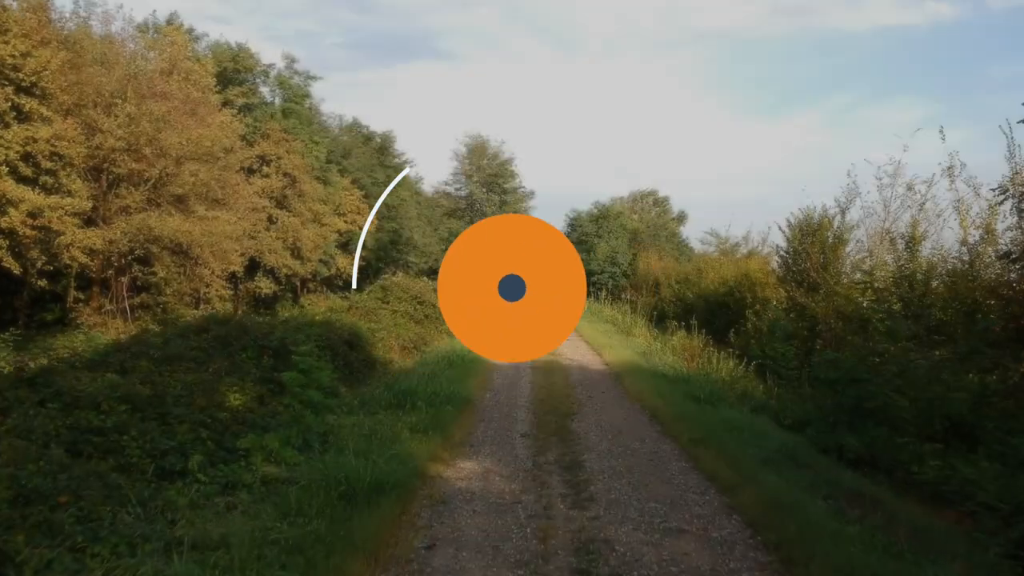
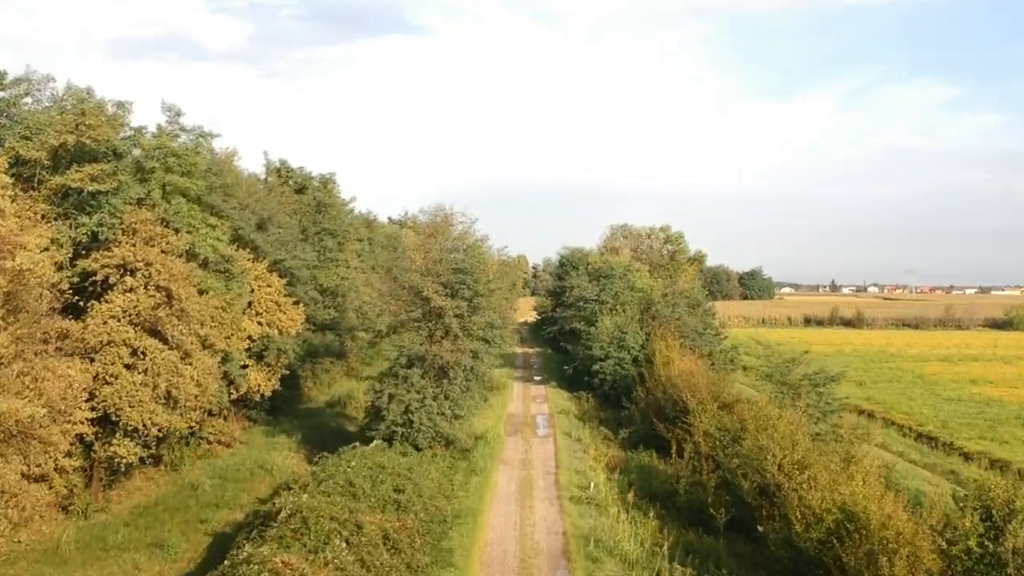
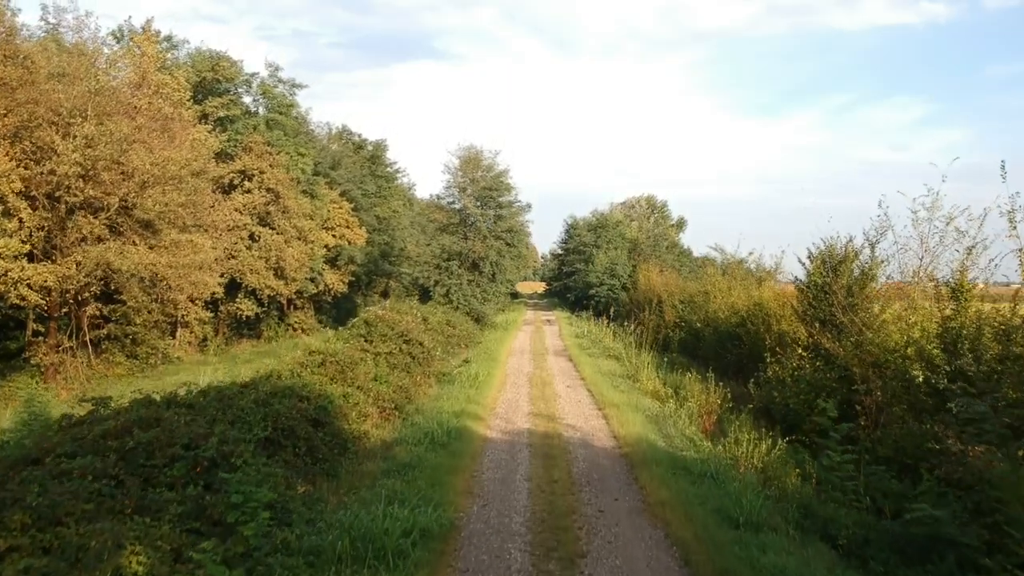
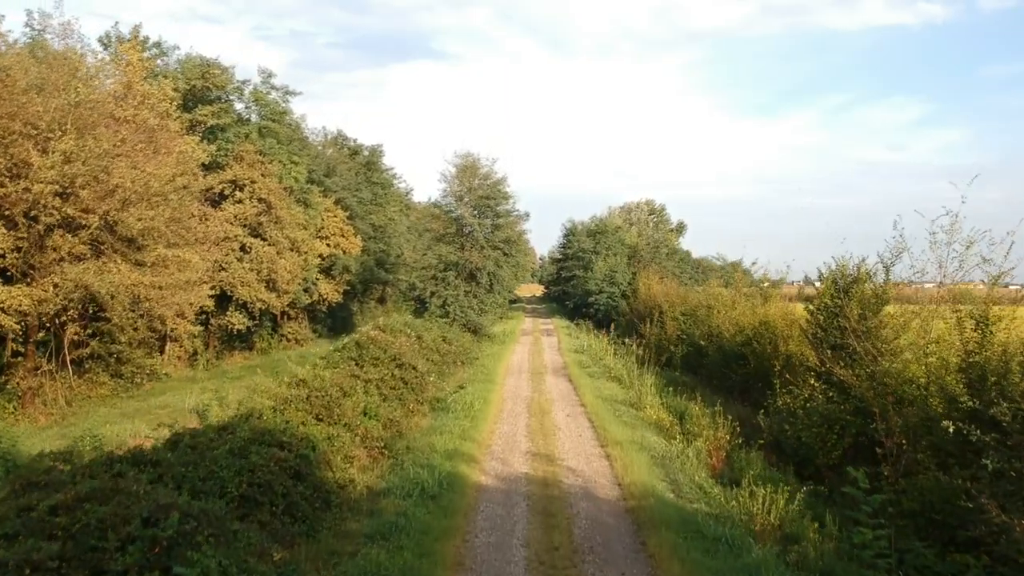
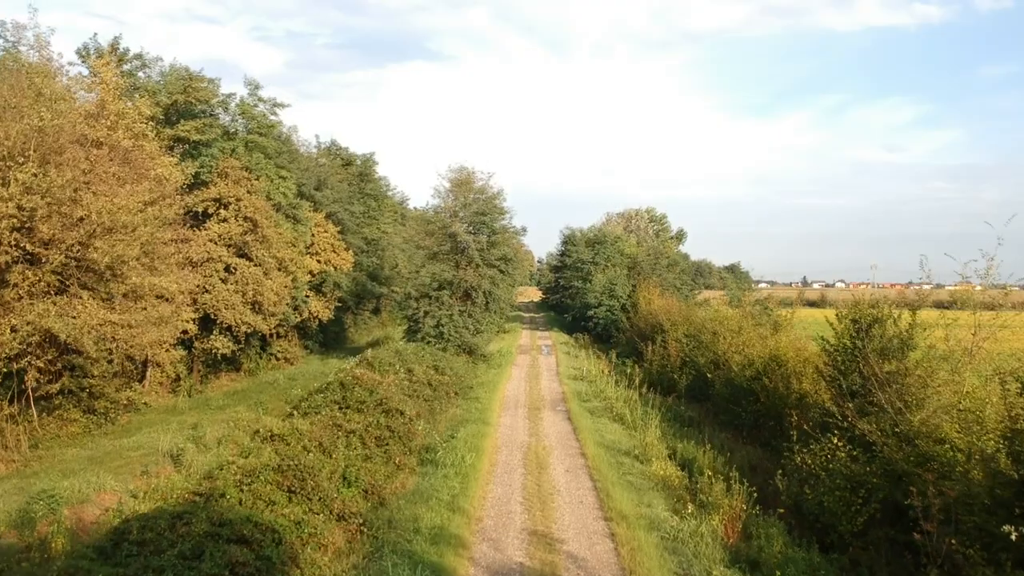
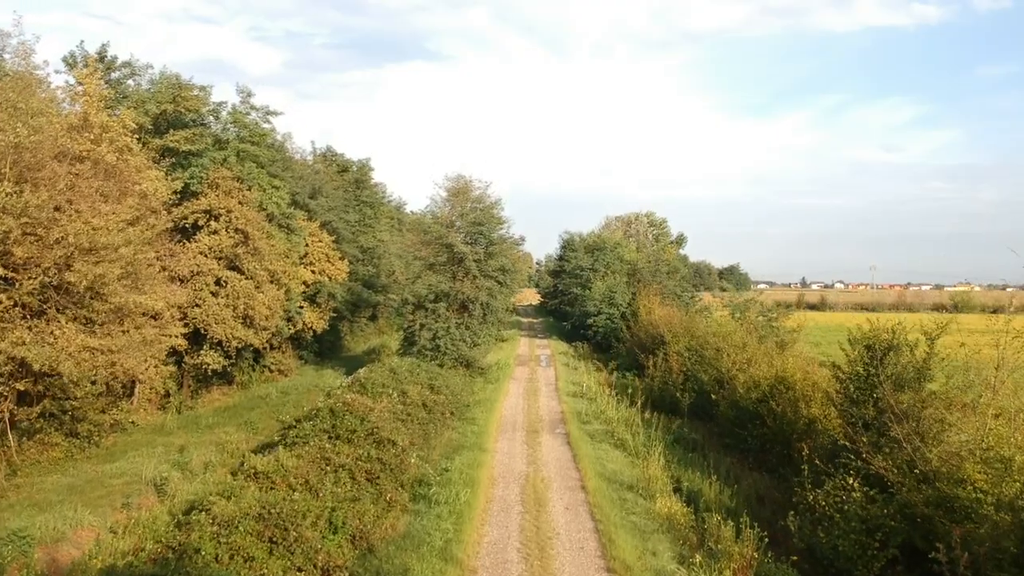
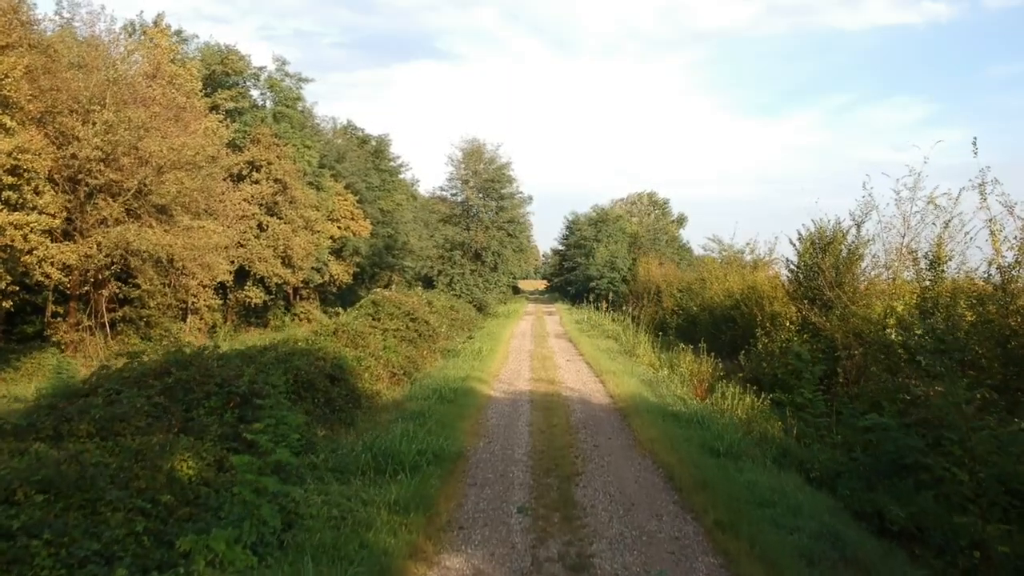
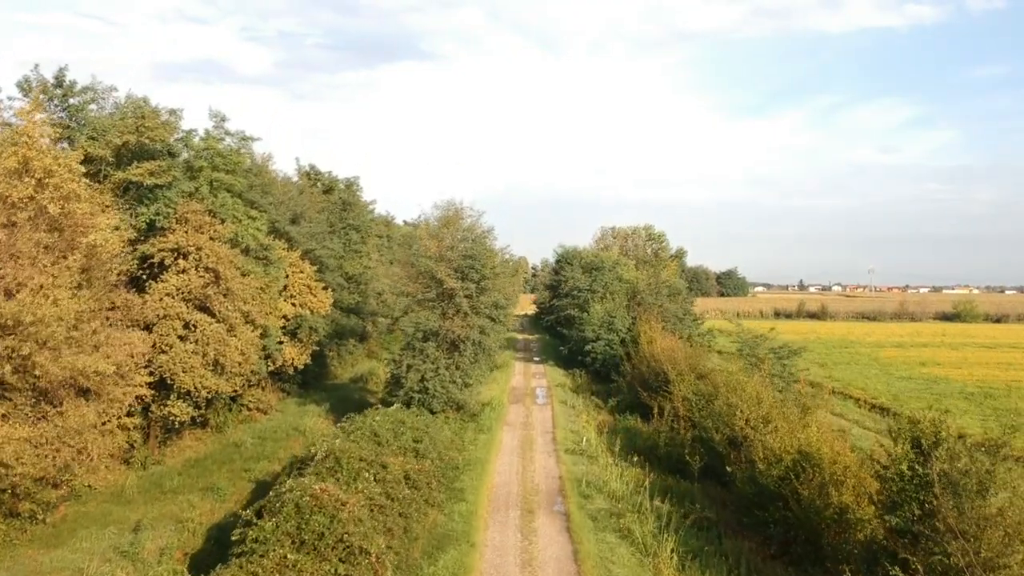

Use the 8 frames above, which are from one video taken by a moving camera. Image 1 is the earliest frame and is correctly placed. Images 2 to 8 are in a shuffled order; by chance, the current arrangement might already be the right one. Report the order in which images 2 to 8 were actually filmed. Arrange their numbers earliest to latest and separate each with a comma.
7, 3, 4, 5, 6, 8, 2
